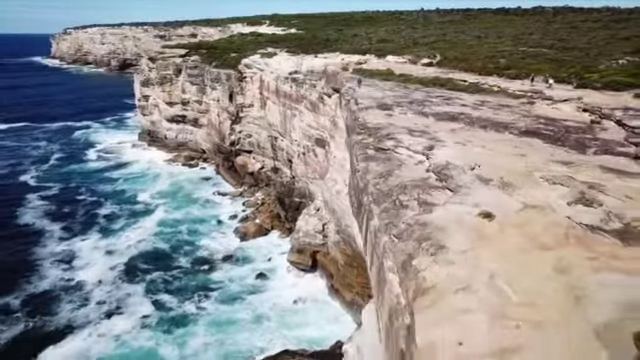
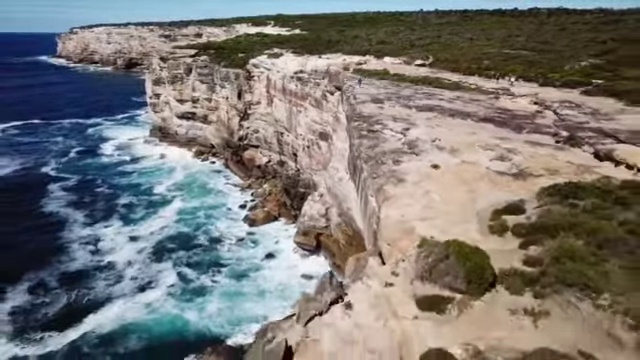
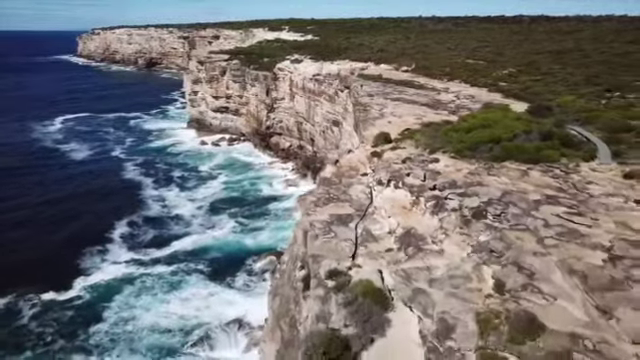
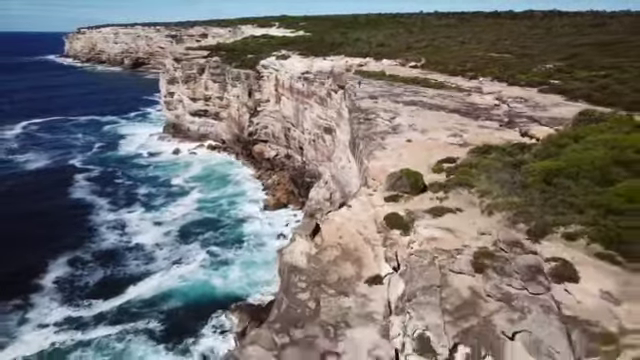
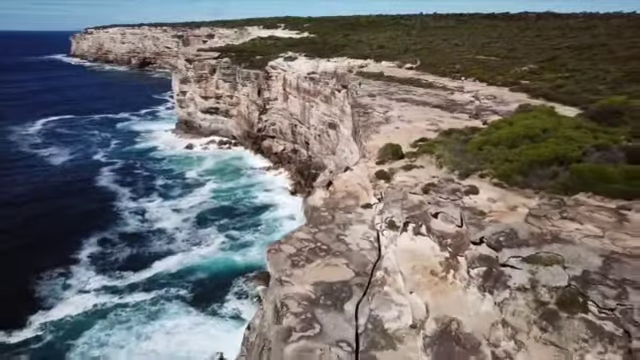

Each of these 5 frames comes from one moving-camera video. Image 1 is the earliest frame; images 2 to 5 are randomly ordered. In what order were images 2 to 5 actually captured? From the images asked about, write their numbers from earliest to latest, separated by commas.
2, 4, 5, 3
